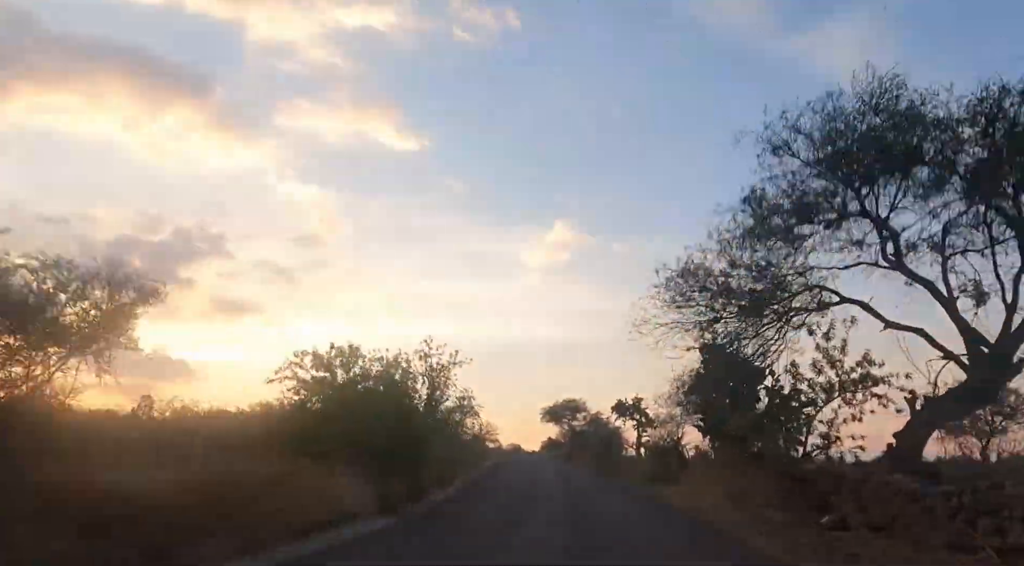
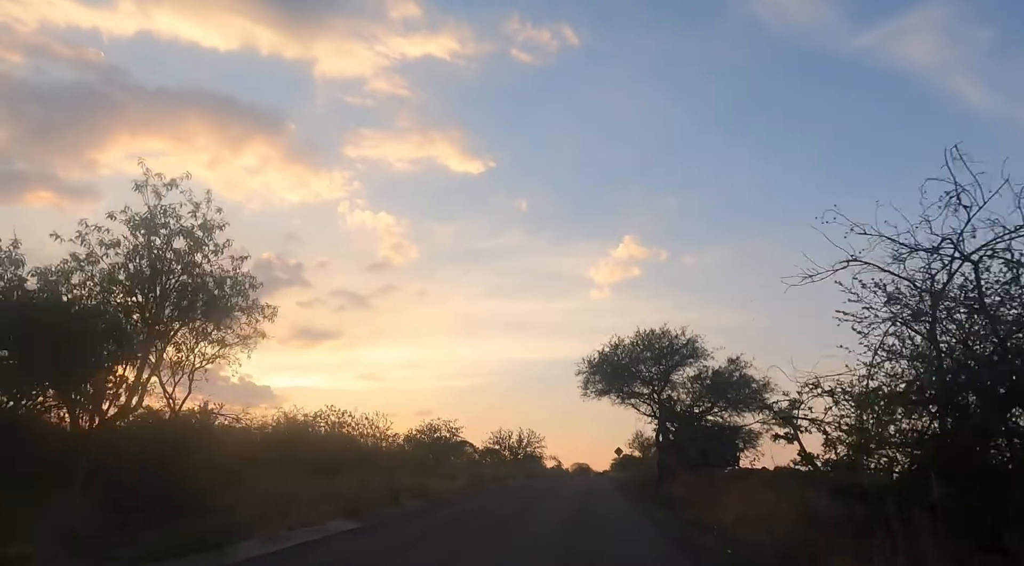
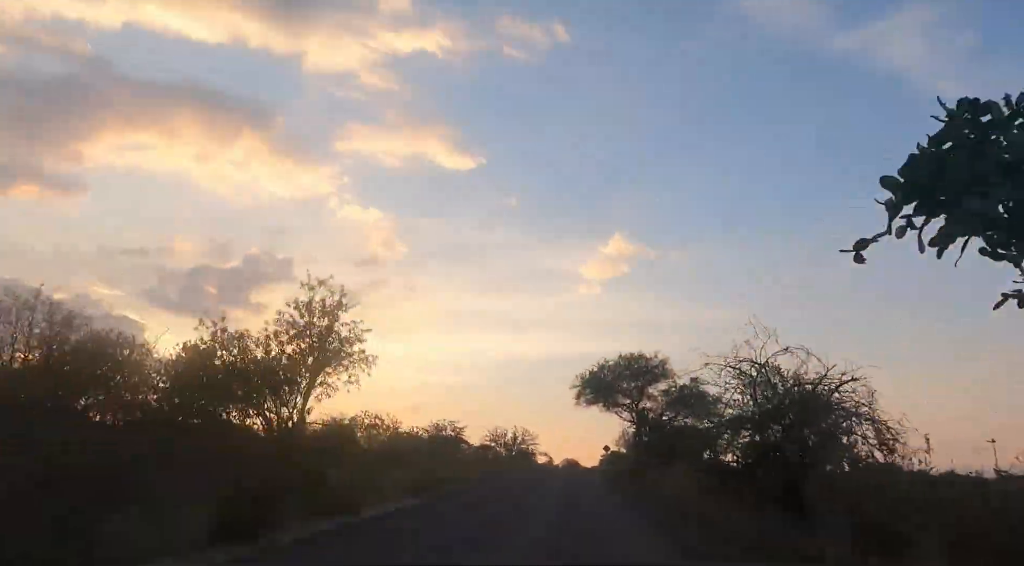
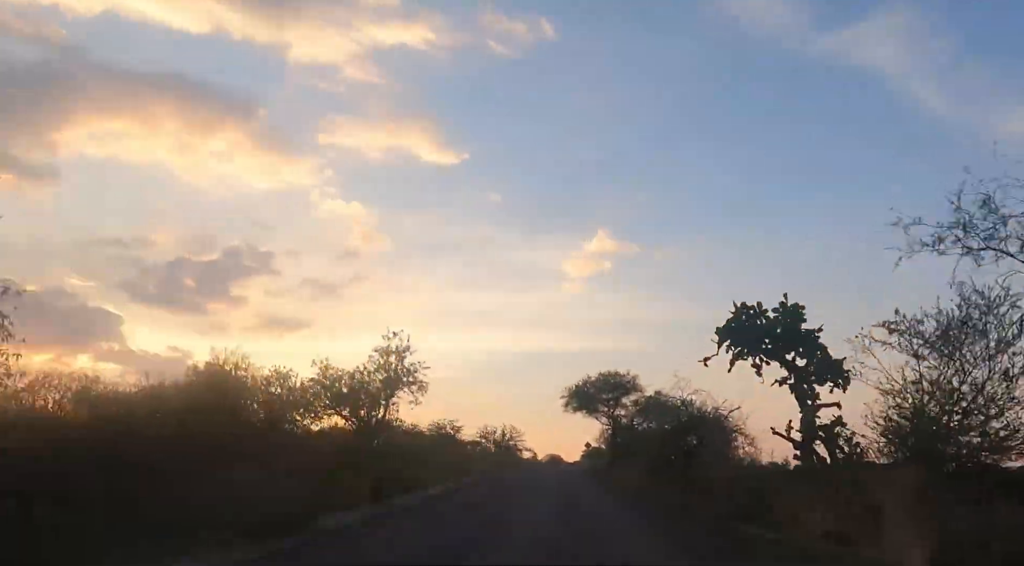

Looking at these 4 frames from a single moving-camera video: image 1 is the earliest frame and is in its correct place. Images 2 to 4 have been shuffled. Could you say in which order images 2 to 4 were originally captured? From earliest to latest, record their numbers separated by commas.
4, 3, 2
